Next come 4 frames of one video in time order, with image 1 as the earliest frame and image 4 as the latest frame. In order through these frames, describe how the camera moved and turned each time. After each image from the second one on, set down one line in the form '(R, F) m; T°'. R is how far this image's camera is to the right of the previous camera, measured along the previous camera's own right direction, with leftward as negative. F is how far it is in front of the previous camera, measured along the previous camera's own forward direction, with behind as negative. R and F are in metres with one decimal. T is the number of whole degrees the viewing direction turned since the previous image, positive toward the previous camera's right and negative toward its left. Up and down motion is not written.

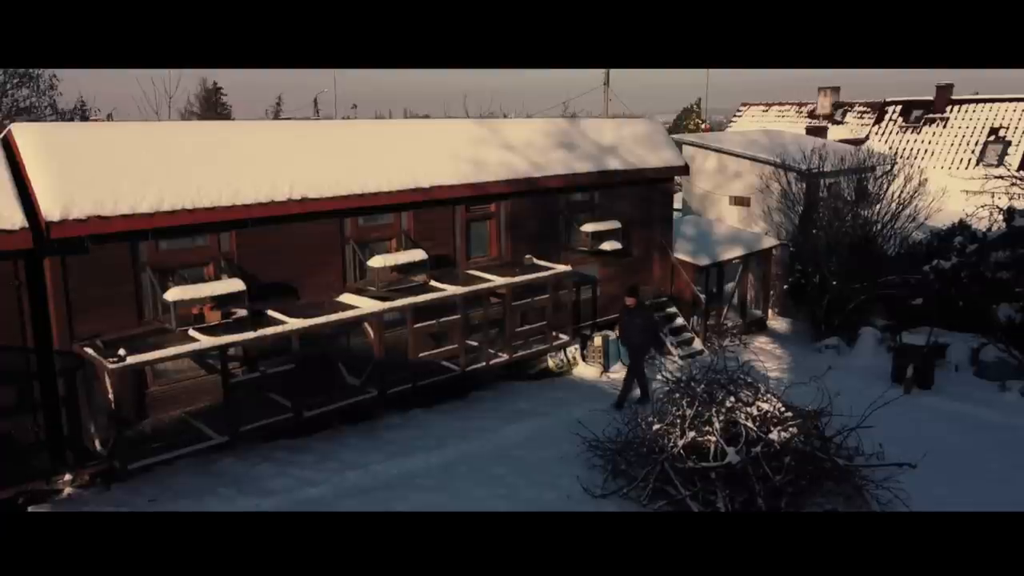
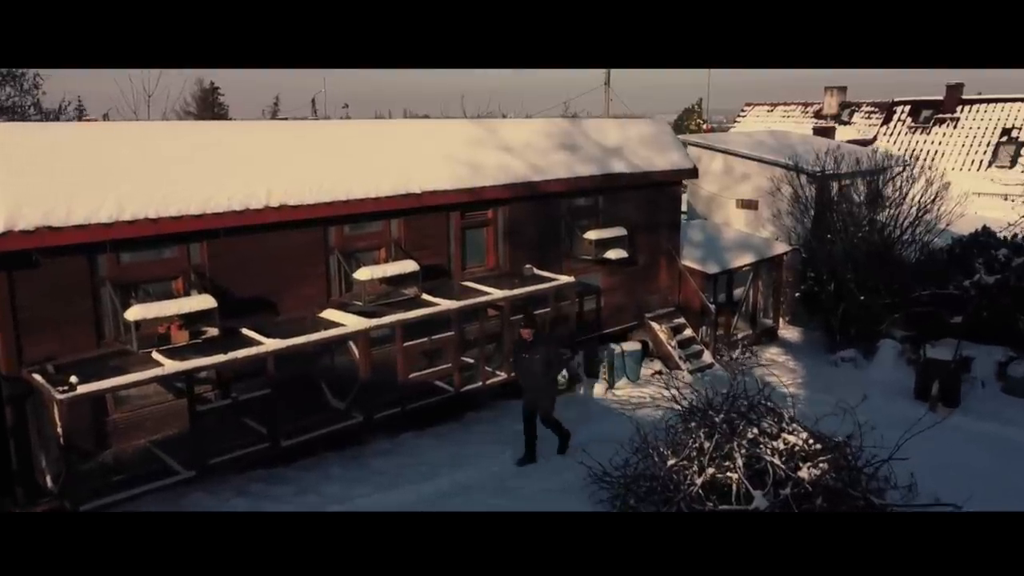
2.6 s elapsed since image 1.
(0.0, +0.8) m; 0°
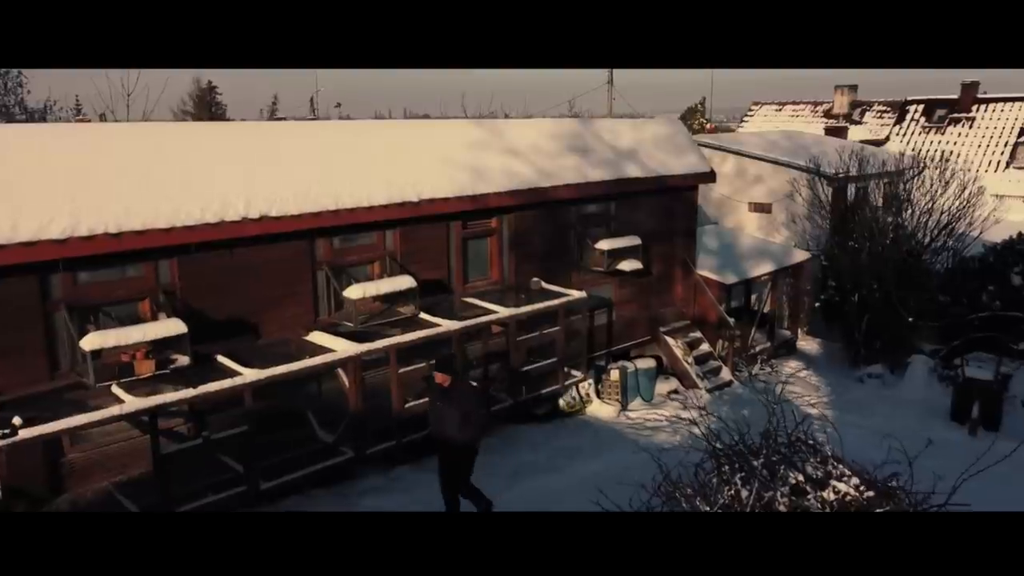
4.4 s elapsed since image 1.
(-0.1, +0.9) m; 0°
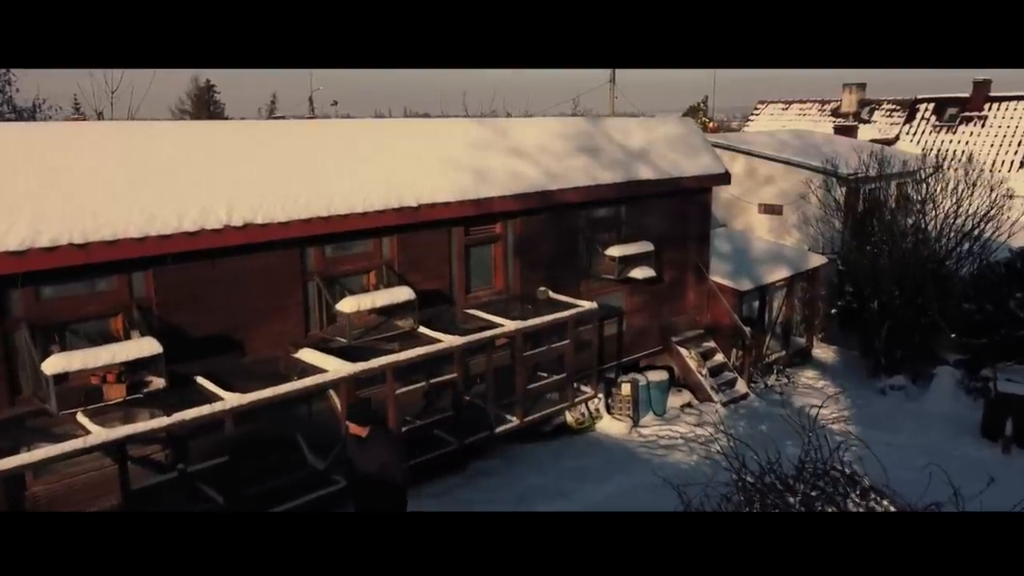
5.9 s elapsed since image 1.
(-0.1, +0.7) m; 0°
